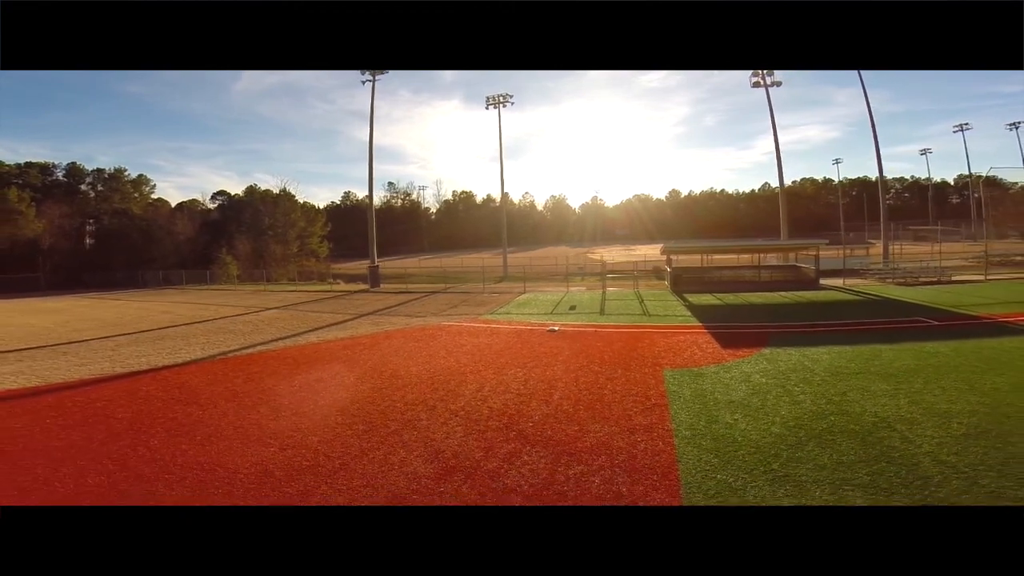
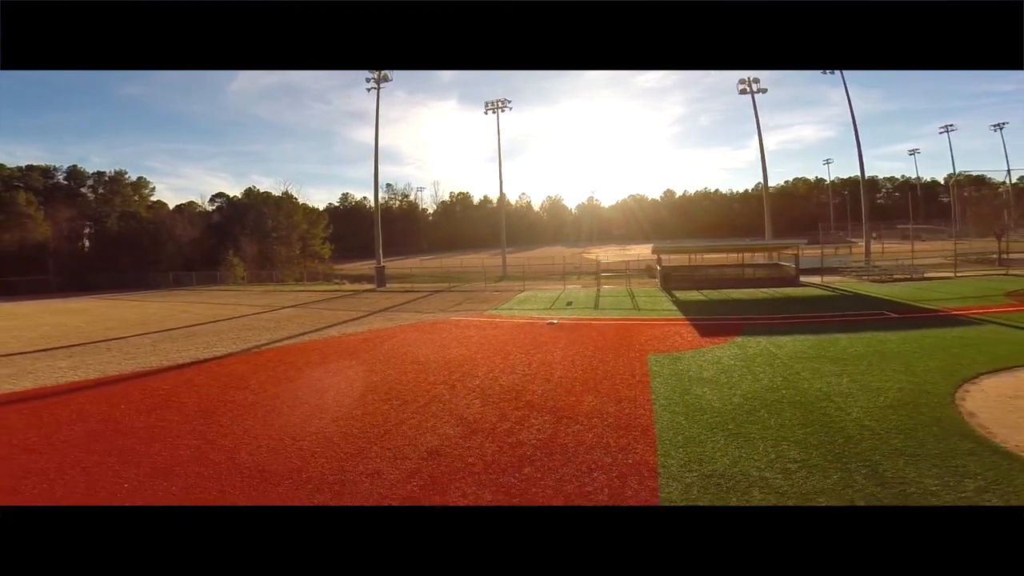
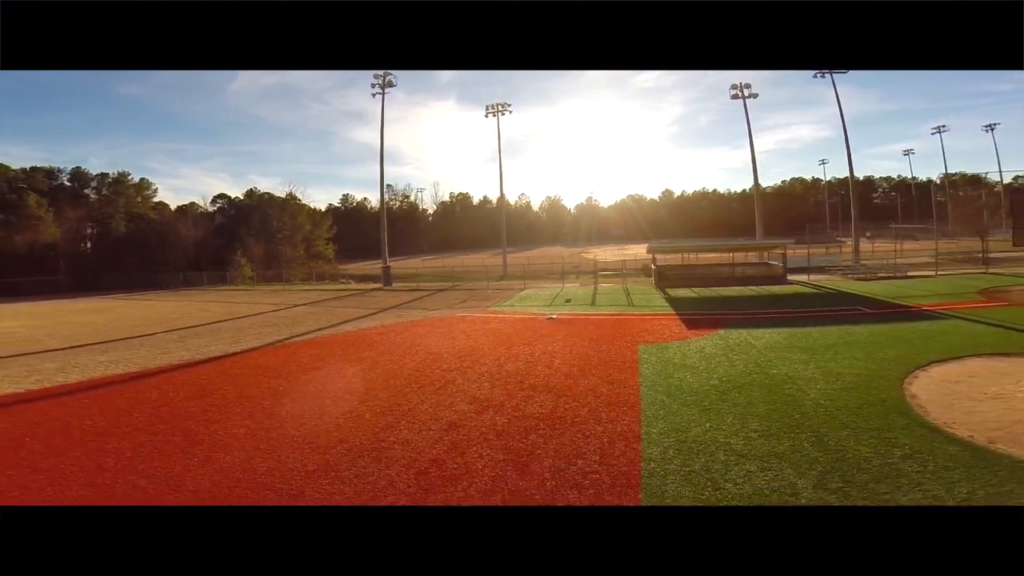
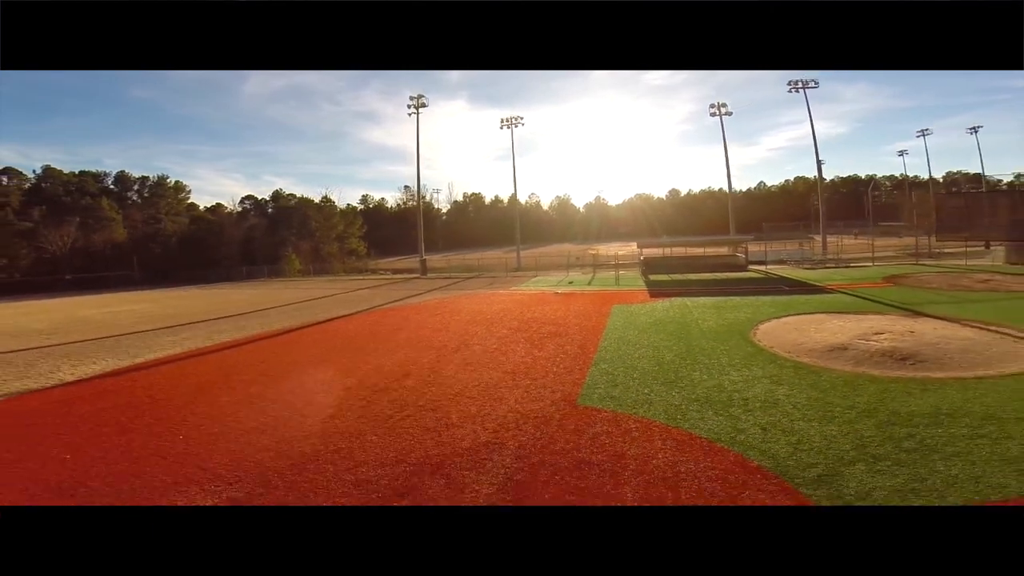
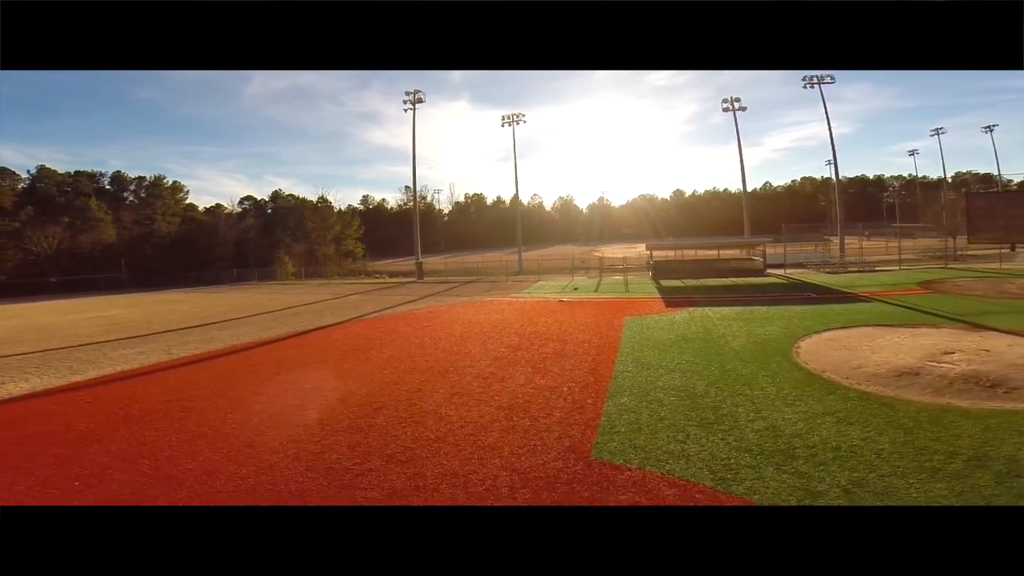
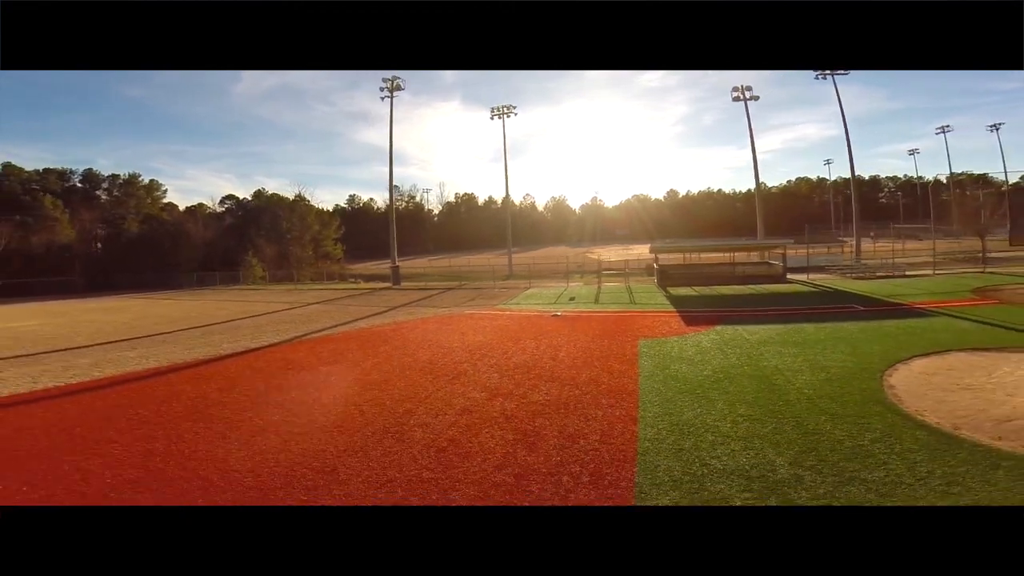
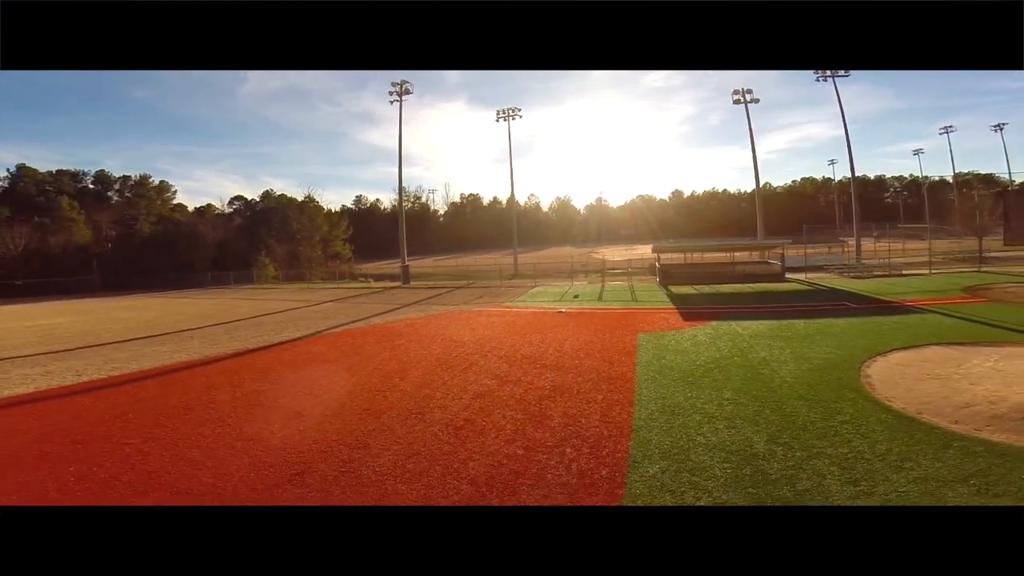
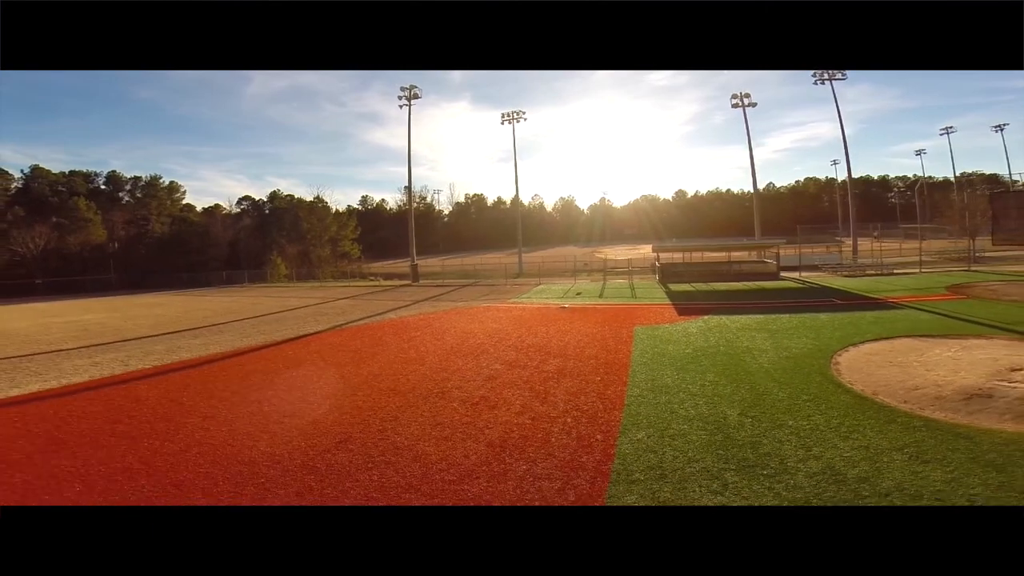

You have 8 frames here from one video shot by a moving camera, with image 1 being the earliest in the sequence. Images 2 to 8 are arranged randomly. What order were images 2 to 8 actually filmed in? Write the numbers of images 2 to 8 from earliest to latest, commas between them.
2, 3, 6, 7, 8, 5, 4
